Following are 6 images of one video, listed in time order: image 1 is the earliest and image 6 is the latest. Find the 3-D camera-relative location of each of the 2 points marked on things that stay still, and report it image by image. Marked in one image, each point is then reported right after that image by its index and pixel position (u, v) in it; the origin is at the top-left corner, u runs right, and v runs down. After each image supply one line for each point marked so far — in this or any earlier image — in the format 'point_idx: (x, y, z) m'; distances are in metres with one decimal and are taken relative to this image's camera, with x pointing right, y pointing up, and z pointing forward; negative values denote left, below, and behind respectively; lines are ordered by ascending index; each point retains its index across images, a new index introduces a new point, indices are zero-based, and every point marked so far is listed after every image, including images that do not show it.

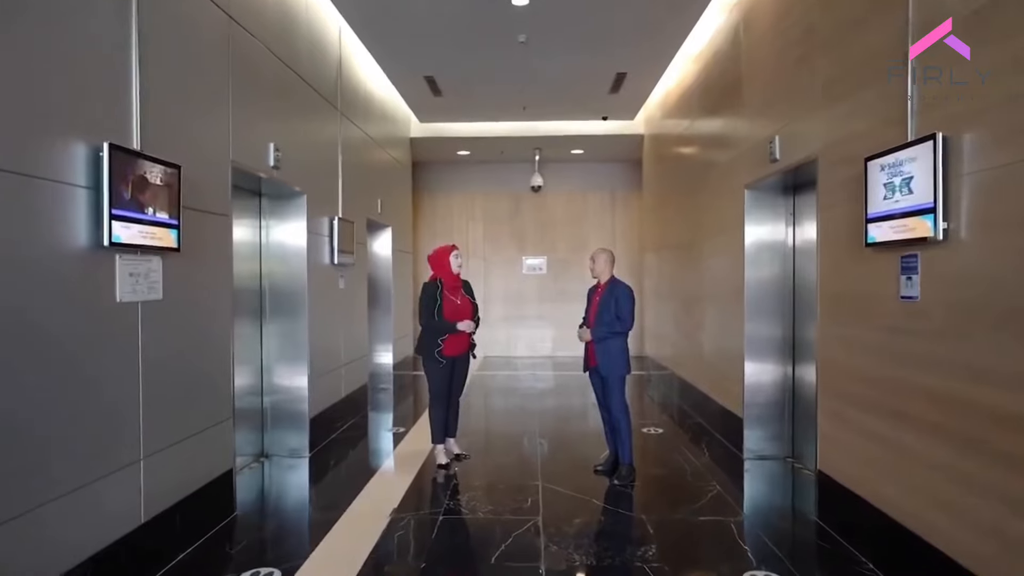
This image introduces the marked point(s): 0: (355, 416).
0: (-1.4, -1.2, +6.5) m
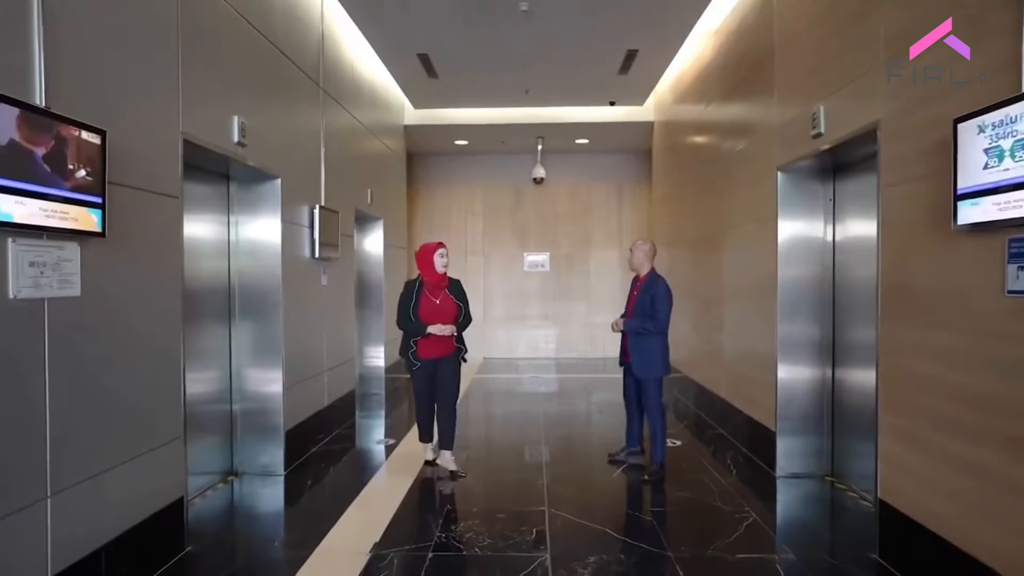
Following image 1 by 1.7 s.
0: (-1.4, -1.1, +5.9) m
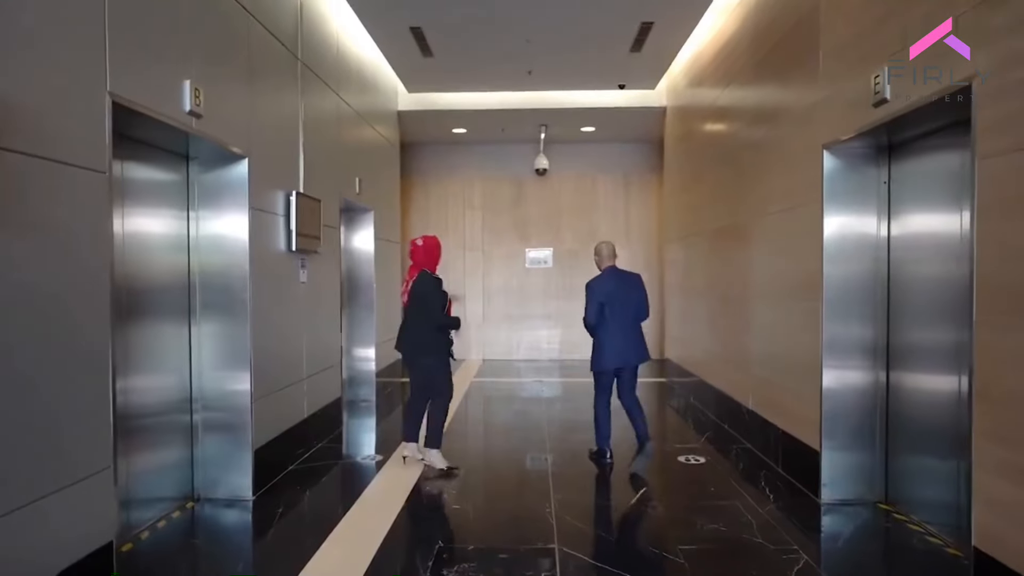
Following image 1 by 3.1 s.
0: (-1.4, -1.1, +5.3) m
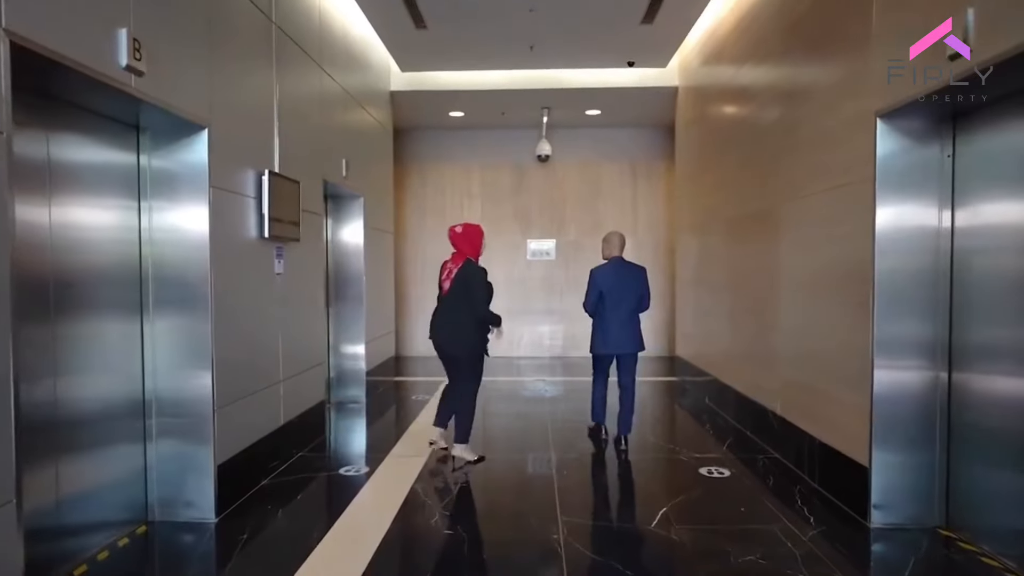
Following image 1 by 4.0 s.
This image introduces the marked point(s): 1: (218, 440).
0: (-1.4, -1.1, +4.8) m
1: (-1.4, -0.7, +3.5) m
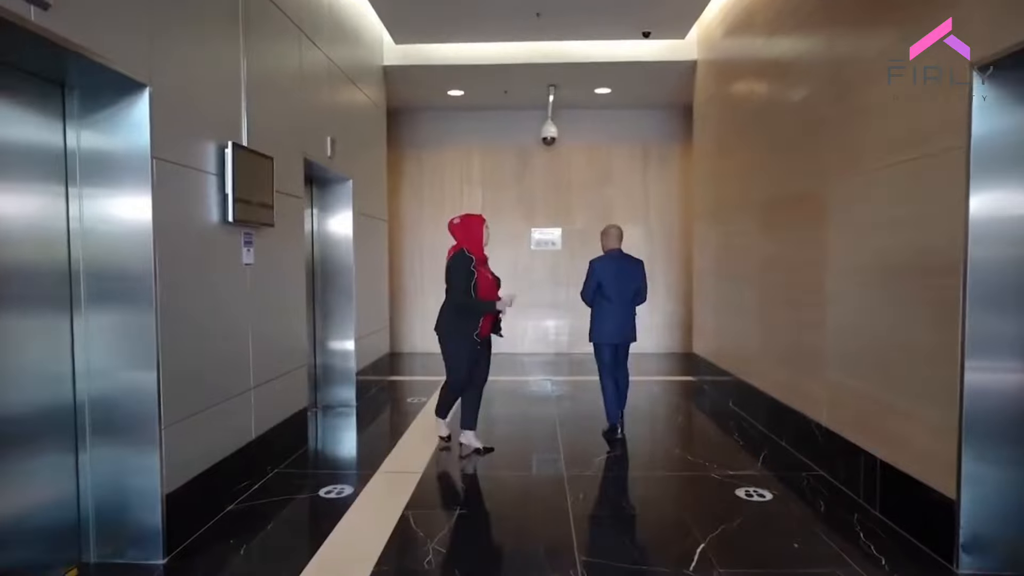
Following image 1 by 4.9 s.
0: (-1.3, -1.0, +4.3) m
1: (-1.4, -0.7, +2.9) m
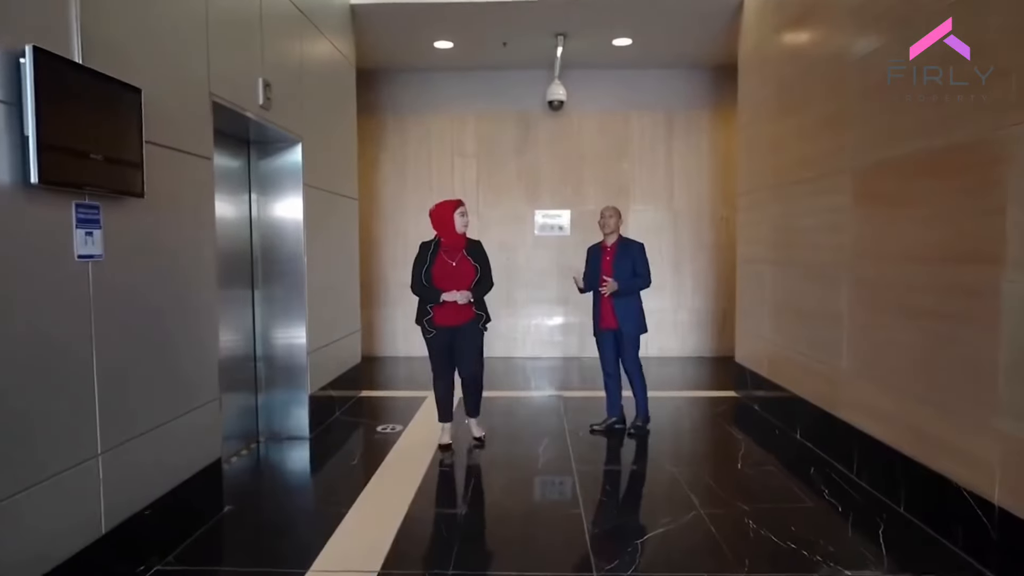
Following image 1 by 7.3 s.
0: (-1.3, -1.0, +2.9) m
1: (-1.4, -0.7, +1.5) m
